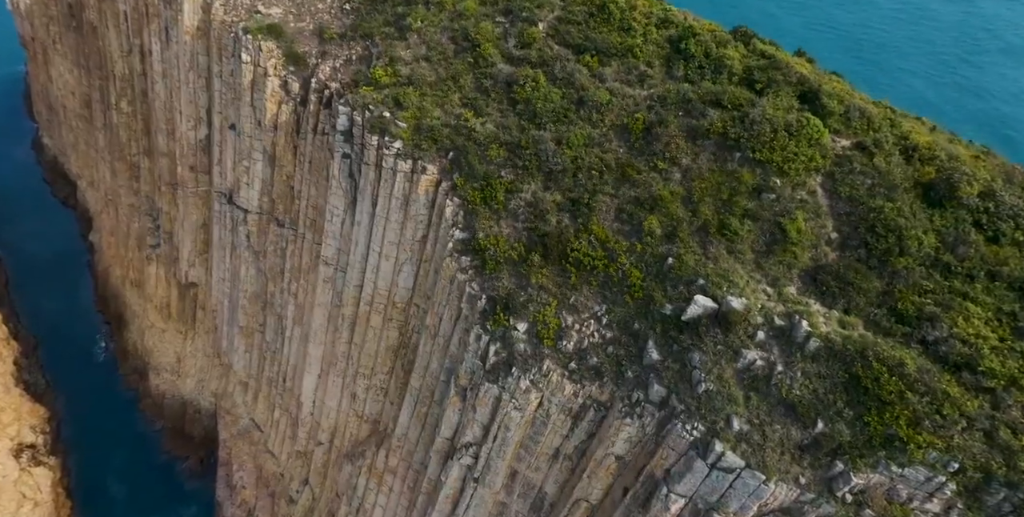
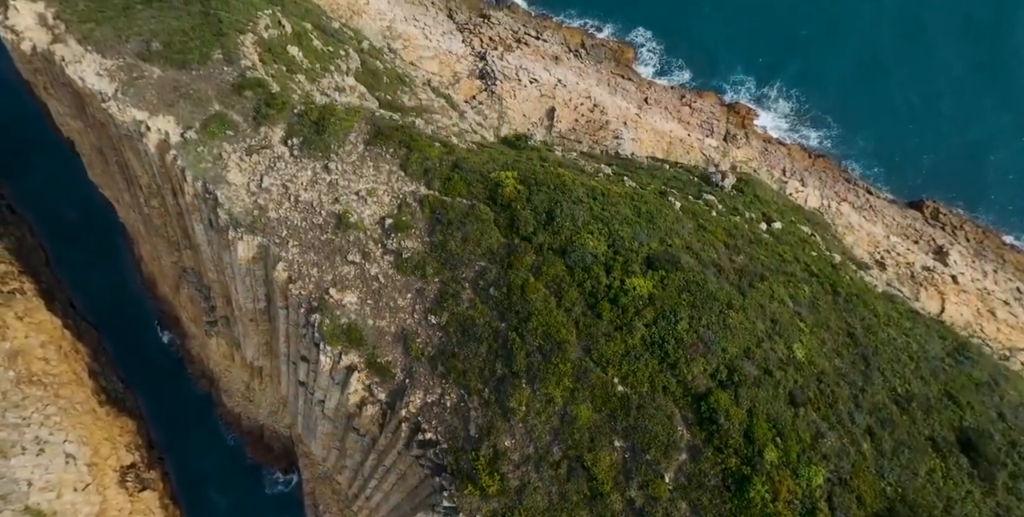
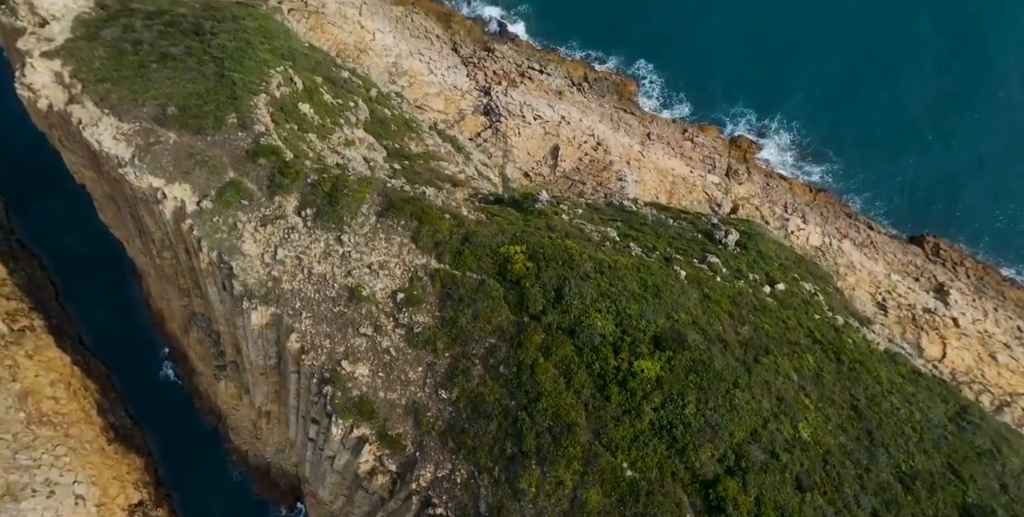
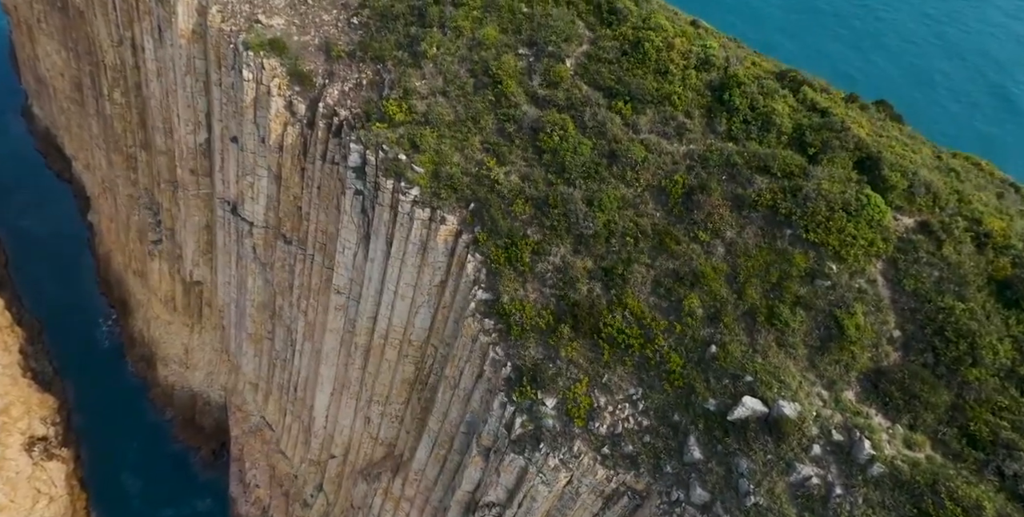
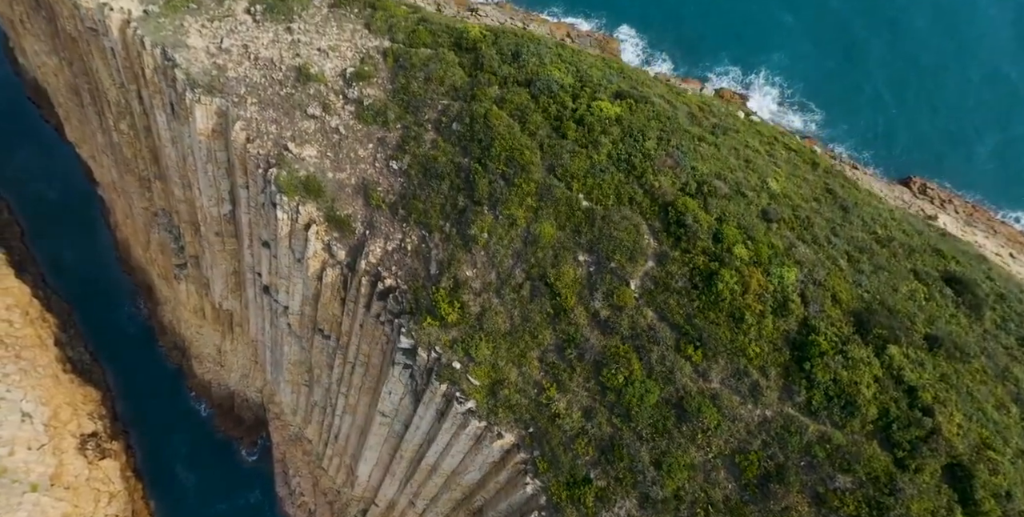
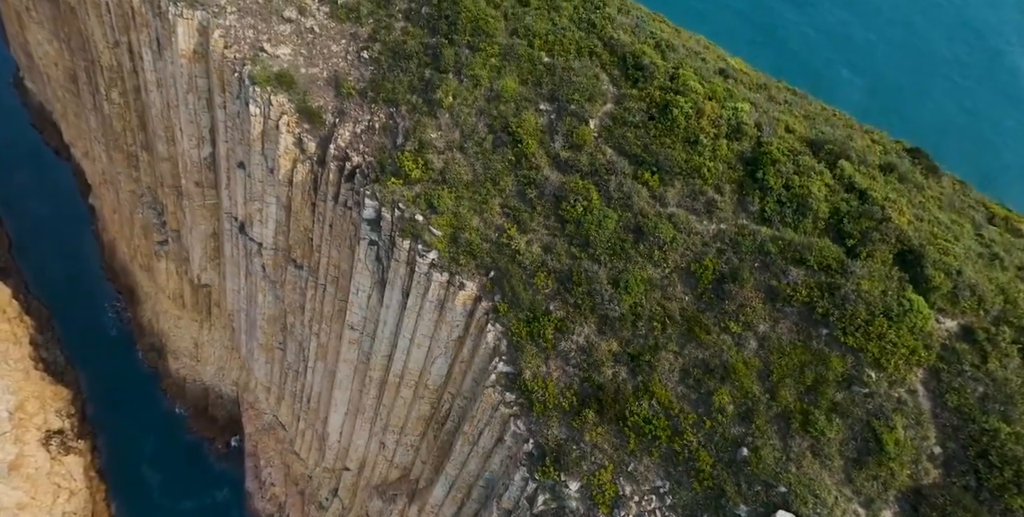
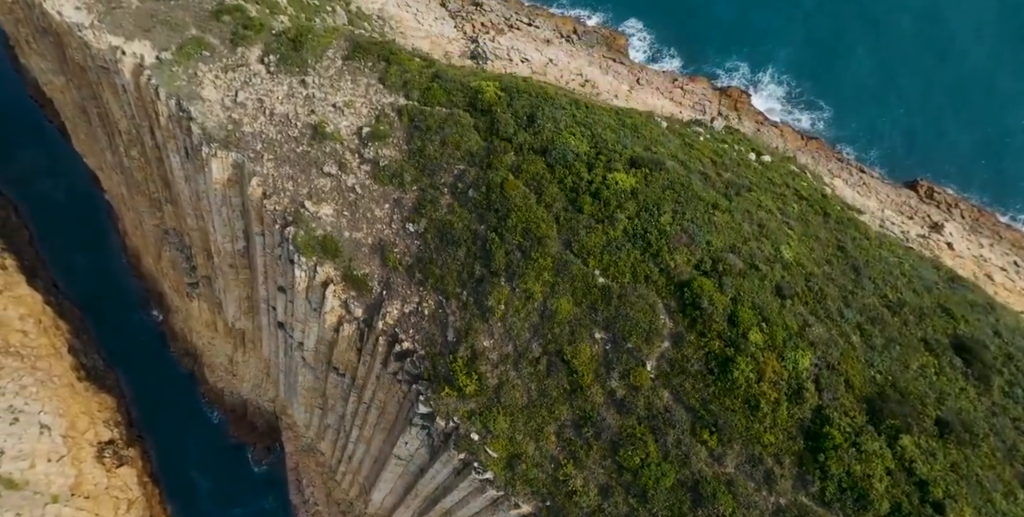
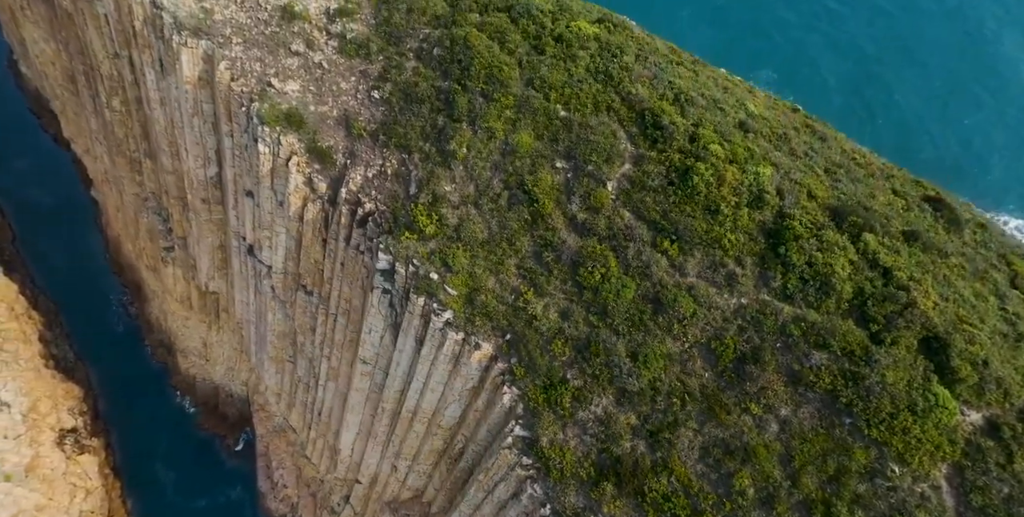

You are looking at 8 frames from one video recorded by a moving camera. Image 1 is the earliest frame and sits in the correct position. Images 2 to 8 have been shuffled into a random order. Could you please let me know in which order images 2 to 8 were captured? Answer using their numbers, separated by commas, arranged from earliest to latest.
4, 6, 8, 5, 7, 2, 3
